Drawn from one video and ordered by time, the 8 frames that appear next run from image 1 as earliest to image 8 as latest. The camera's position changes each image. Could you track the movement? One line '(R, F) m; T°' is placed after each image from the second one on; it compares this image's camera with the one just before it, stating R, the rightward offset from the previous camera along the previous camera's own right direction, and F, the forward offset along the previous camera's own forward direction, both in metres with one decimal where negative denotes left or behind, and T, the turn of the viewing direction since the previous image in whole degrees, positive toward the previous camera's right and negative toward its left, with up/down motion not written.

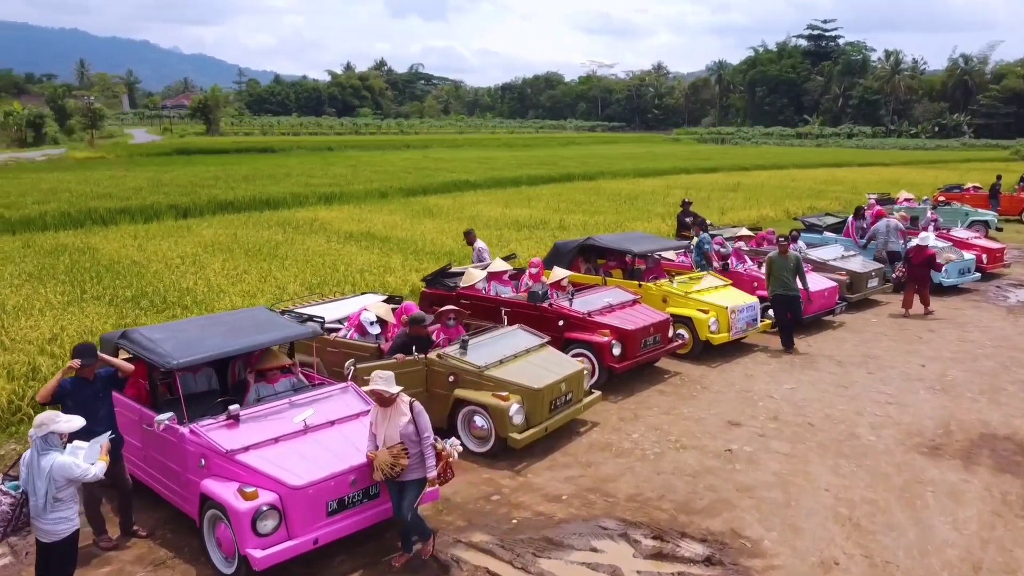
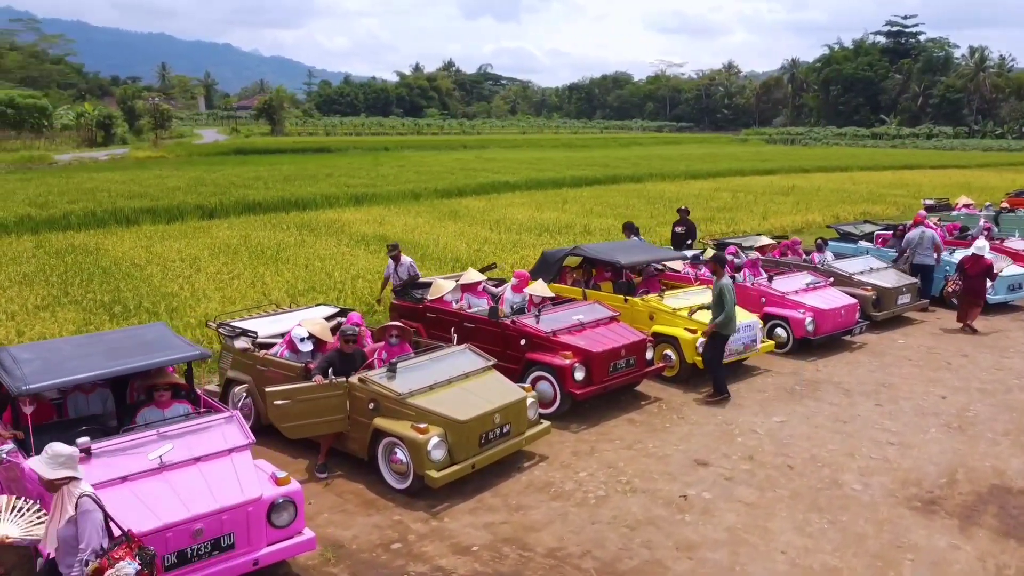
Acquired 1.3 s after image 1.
(+1.3, +0.9) m; -5°
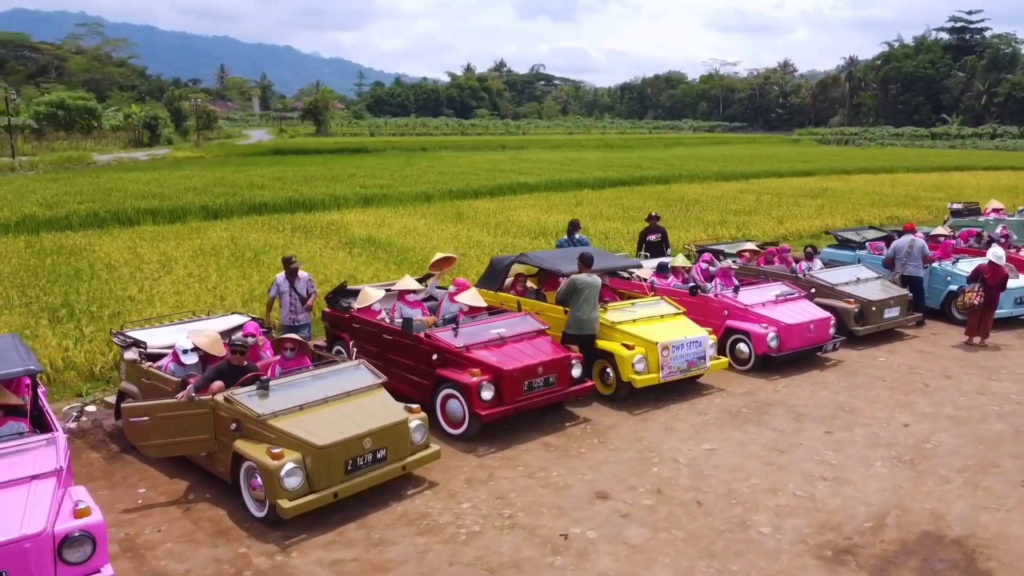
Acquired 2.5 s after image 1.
(+1.5, +0.7) m; -4°
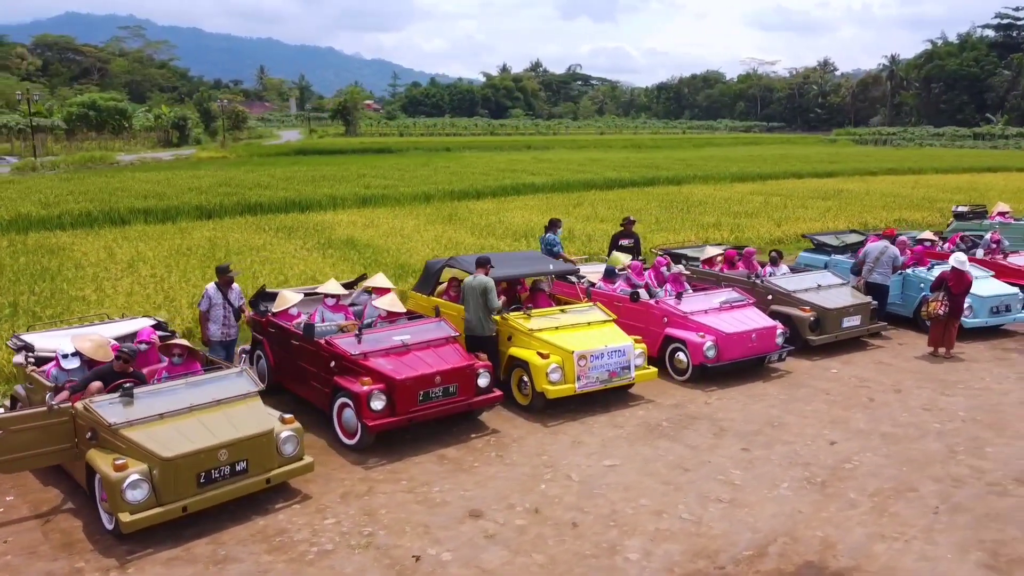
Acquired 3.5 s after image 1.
(+1.4, +0.4) m; -3°
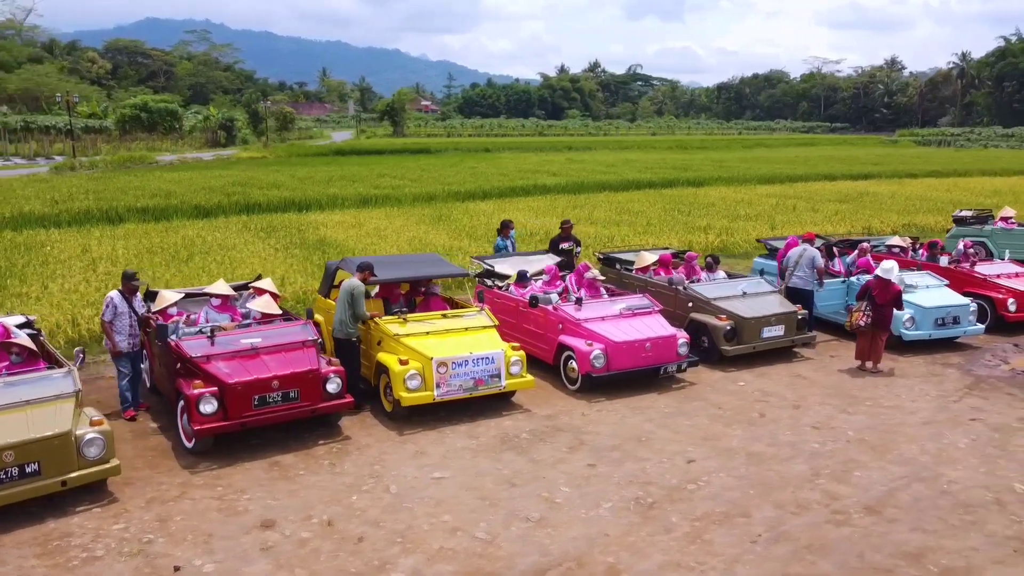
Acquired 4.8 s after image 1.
(+2.2, +0.4) m; -4°
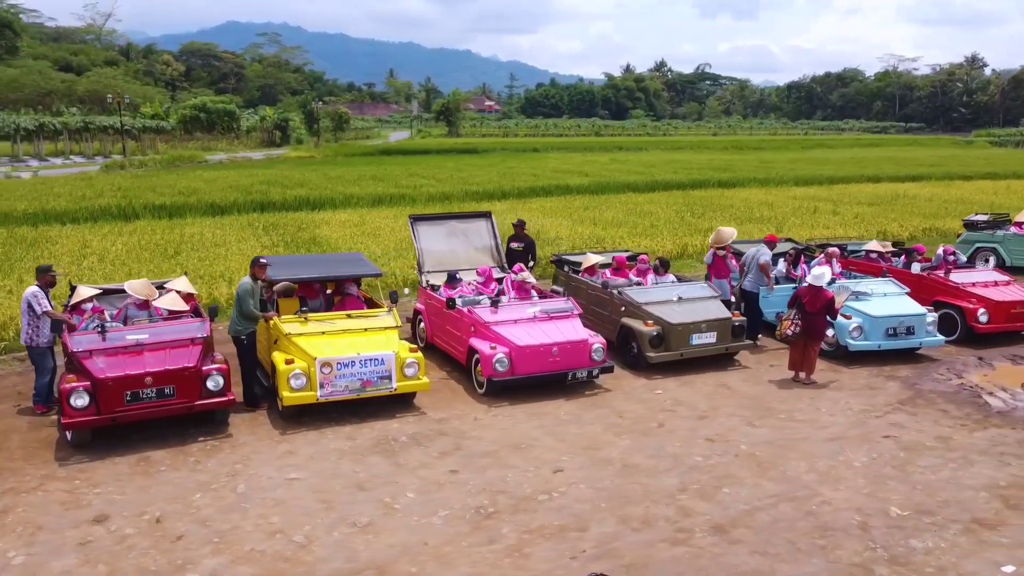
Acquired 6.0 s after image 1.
(+1.9, +0.2) m; -5°
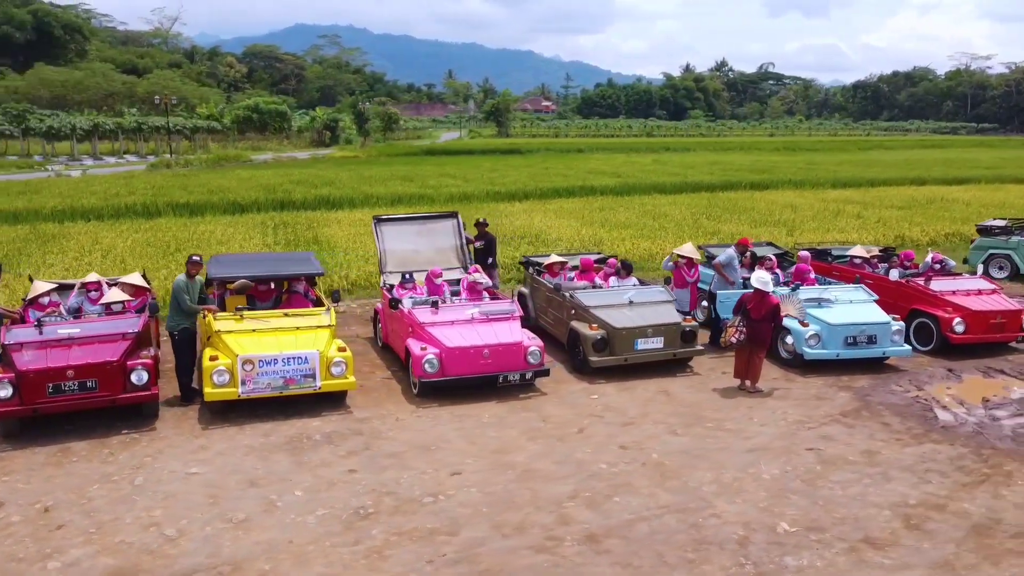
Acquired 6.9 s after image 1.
(+1.5, +0.1) m; -4°
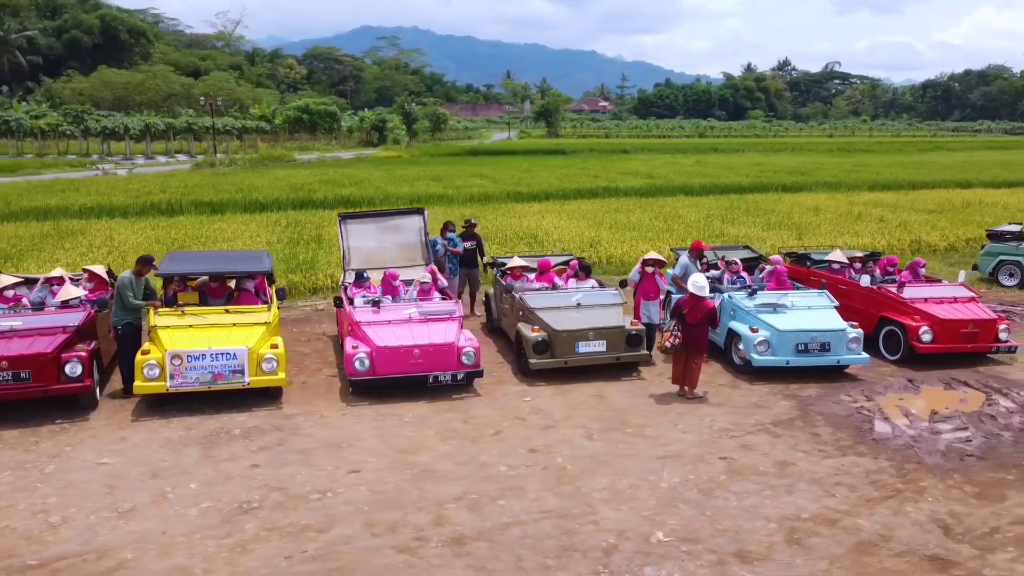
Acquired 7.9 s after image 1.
(+1.5, +0.1) m; -4°
